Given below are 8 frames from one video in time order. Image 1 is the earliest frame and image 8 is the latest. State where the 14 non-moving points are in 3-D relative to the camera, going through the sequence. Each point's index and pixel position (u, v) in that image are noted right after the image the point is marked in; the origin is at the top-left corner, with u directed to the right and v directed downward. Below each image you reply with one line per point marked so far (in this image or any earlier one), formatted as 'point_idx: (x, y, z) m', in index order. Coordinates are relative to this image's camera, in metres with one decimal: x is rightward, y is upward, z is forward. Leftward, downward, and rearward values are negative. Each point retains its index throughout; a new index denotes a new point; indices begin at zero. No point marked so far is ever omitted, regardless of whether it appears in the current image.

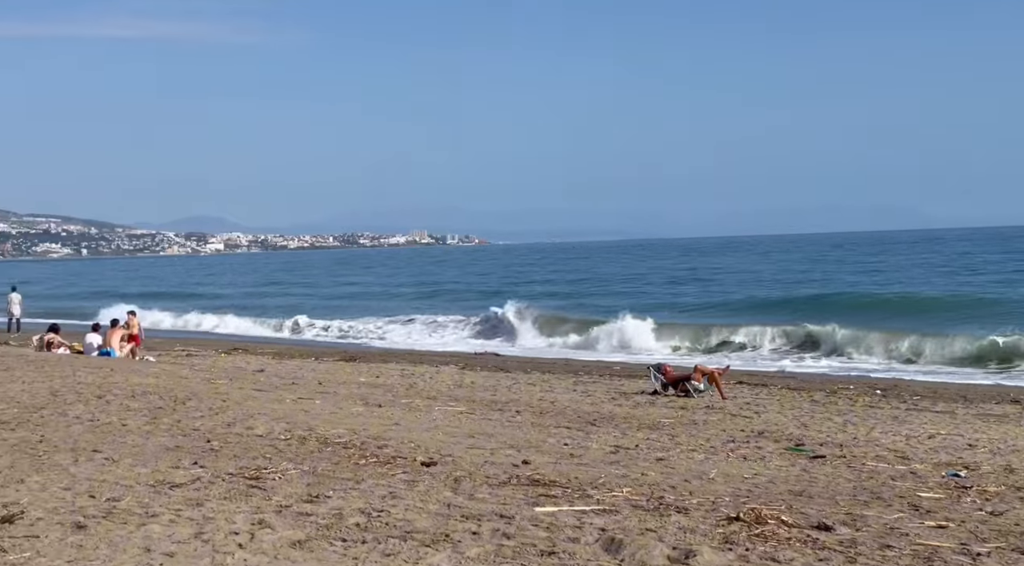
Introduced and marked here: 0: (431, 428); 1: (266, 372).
0: (-0.8, -1.4, +10.6) m
1: (-3.9, -1.4, +17.9) m
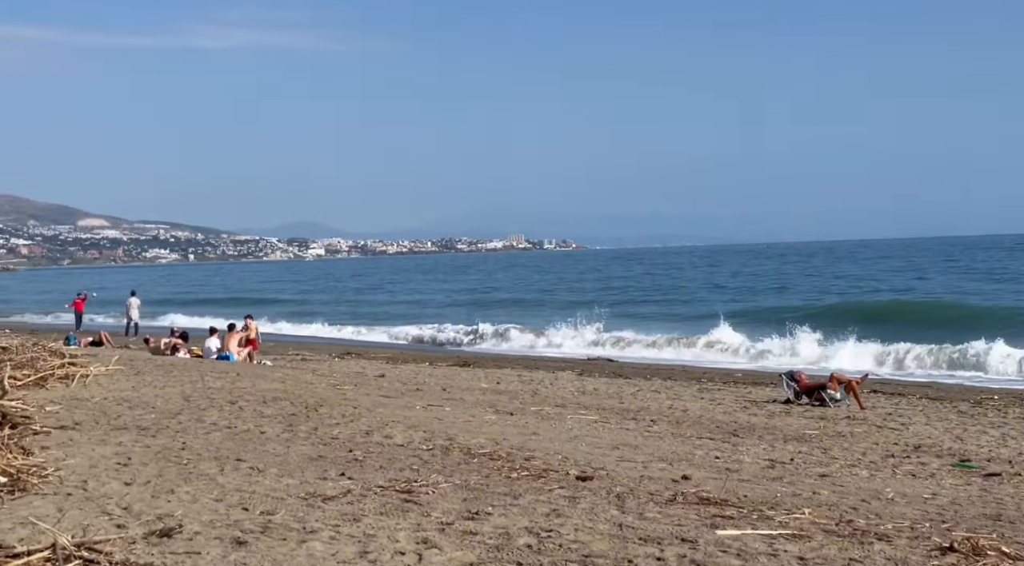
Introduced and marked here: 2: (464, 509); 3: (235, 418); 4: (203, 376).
0: (+0.5, -1.4, +10.3) m
1: (-1.9, -1.5, +17.7) m
2: (-0.3, -1.3, +6.6) m
3: (-2.6, -1.3, +10.6) m
4: (-4.0, -1.2, +14.6) m
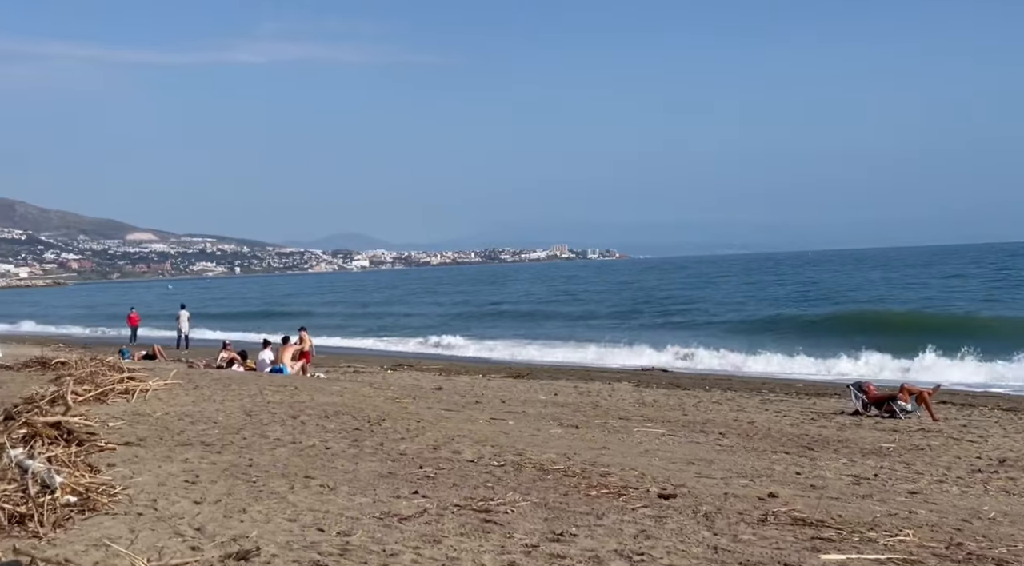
0: (+1.1, -1.5, +10.0) m
1: (-1.0, -1.6, +17.5) m
2: (+0.2, -1.4, +6.3) m
3: (-2.0, -1.4, +10.5) m
4: (-3.2, -1.4, +14.4) m
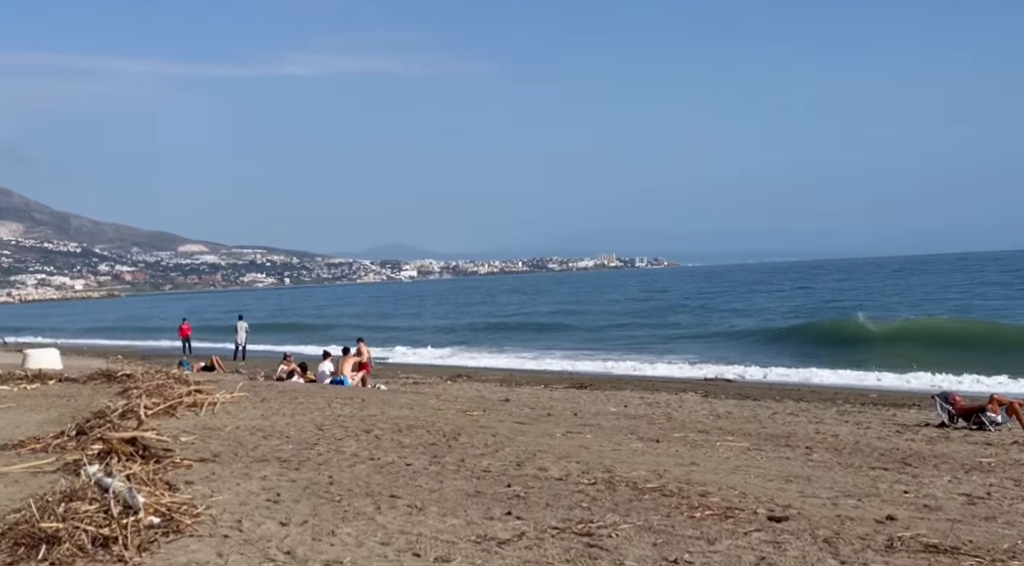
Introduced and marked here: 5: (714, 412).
0: (+1.9, -1.6, +9.5) m
1: (0.0, -1.8, +17.2) m
2: (+0.8, -1.4, +5.9) m
3: (-1.2, -1.5, +10.2) m
4: (-2.3, -1.5, +14.2) m
5: (+3.0, -1.9, +16.9) m
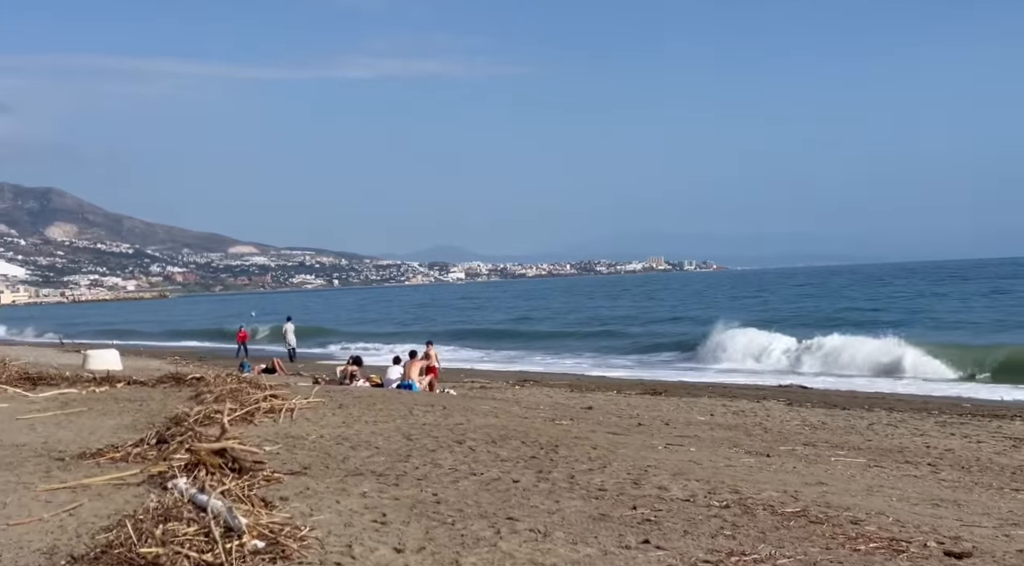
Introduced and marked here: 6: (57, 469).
0: (+2.7, -1.6, +8.7) m
1: (+1.2, -1.8, +16.5) m
2: (+1.5, -1.4, +5.2) m
3: (-0.3, -1.5, +9.5) m
4: (-1.2, -1.5, +13.6) m
5: (+4.2, -2.0, +16.0) m
6: (-3.6, -1.5, +9.1) m
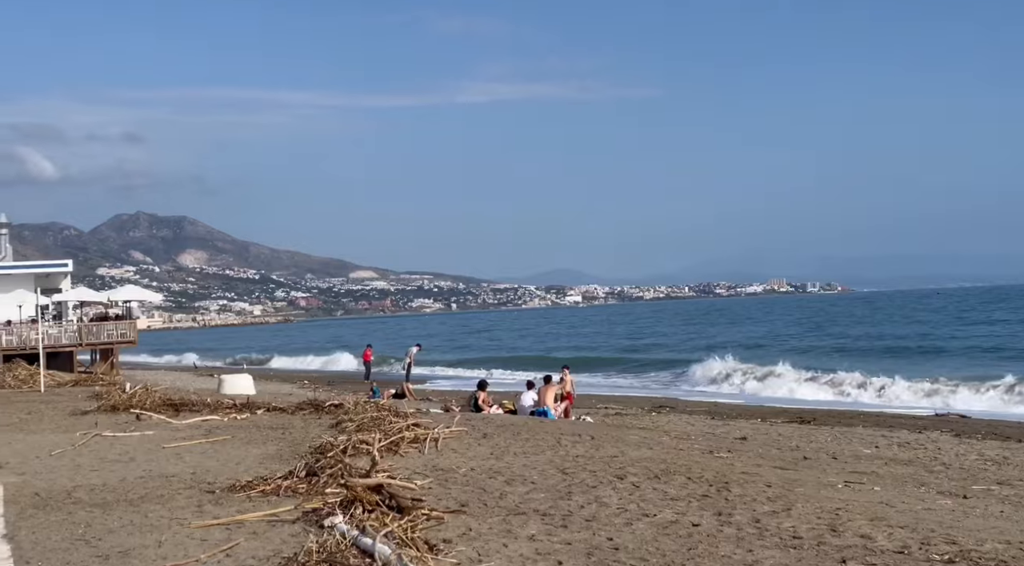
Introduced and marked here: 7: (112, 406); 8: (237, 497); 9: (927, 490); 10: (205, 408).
0: (+4.0, -1.7, +7.7) m
1: (+3.2, -2.1, +15.5) m
2: (+2.4, -1.5, +4.3) m
3: (+1.0, -1.7, +8.7) m
4: (+0.5, -1.8, +12.9) m
5: (+6.1, -2.3, +14.8) m
6: (-2.3, -1.7, +8.7) m
7: (-5.6, -1.7, +15.7) m
8: (-2.2, -1.7, +8.9) m
9: (+3.8, -1.9, +10.3) m
10: (-4.3, -1.8, +15.8) m
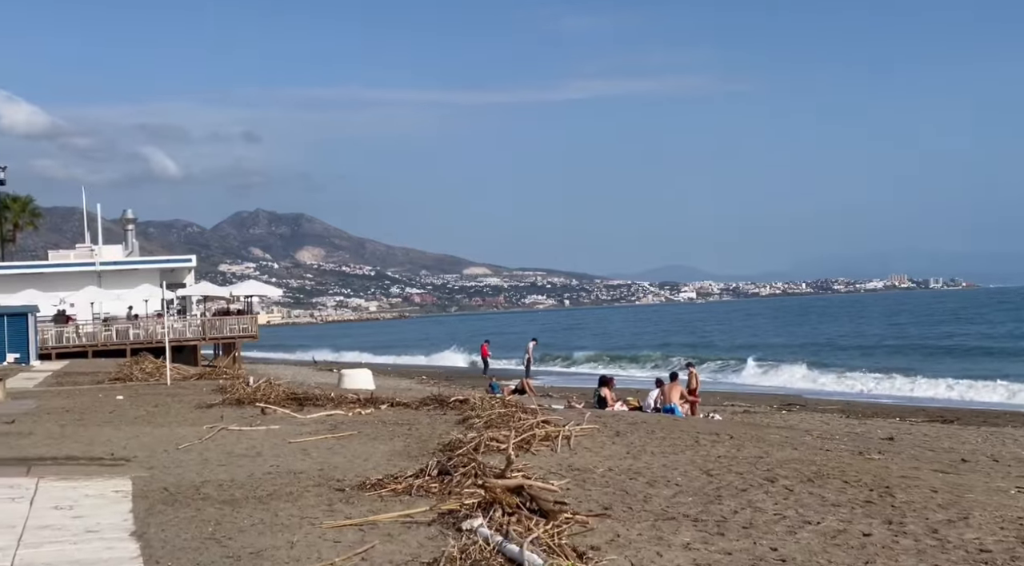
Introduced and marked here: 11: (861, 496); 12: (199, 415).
0: (+4.9, -1.7, +6.7) m
1: (+4.9, -2.0, +14.6) m
2: (+3.0, -1.4, +3.5) m
3: (+2.1, -1.6, +8.1) m
4: (+2.0, -1.7, +12.2) m
5: (+7.8, -2.1, +13.6) m
6: (-1.3, -1.6, +8.3) m
7: (-3.8, -1.6, +15.6) m
8: (-1.1, -1.6, +8.6) m
9: (+5.0, -1.8, +9.3) m
10: (-2.5, -1.6, +15.6) m
11: (+2.7, -1.6, +8.6) m
12: (-3.9, -1.7, +14.3) m
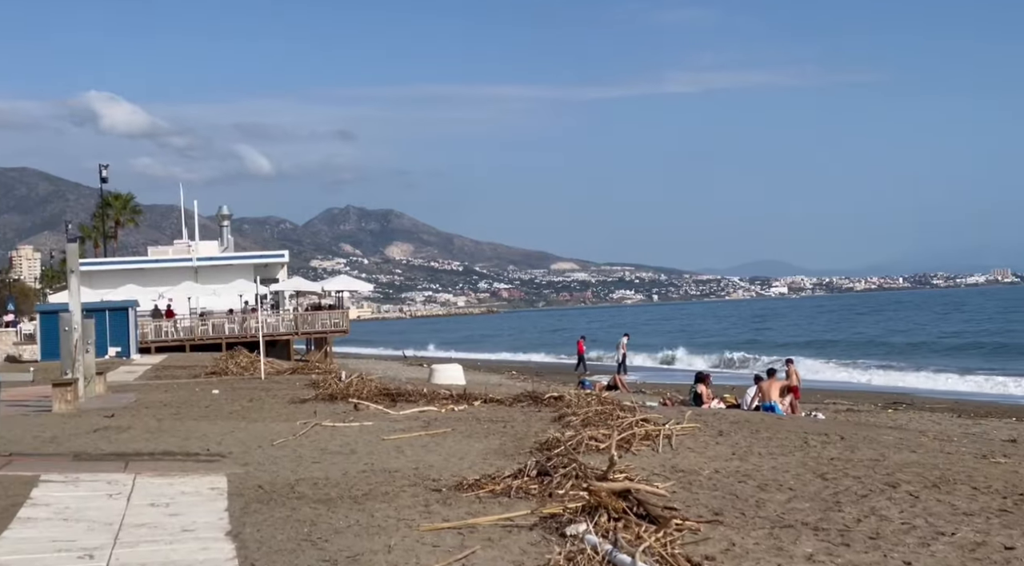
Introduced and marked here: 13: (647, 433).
0: (+5.5, -1.6, +5.9) m
1: (+6.1, -1.9, +13.8) m
2: (+3.3, -1.4, +2.8) m
3: (+2.8, -1.5, +7.5) m
4: (+3.0, -1.6, +11.6) m
5: (+8.9, -2.1, +12.5) m
6: (-0.5, -1.6, +8.0) m
7: (-2.5, -1.5, +15.5) m
8: (-0.3, -1.6, +8.2) m
9: (+5.8, -1.7, +8.5) m
10: (-1.2, -1.6, +15.3) m
11: (+3.4, -1.6, +8.0) m
12: (-2.7, -1.6, +14.2) m
13: (+1.4, -1.5, +11.2) m
